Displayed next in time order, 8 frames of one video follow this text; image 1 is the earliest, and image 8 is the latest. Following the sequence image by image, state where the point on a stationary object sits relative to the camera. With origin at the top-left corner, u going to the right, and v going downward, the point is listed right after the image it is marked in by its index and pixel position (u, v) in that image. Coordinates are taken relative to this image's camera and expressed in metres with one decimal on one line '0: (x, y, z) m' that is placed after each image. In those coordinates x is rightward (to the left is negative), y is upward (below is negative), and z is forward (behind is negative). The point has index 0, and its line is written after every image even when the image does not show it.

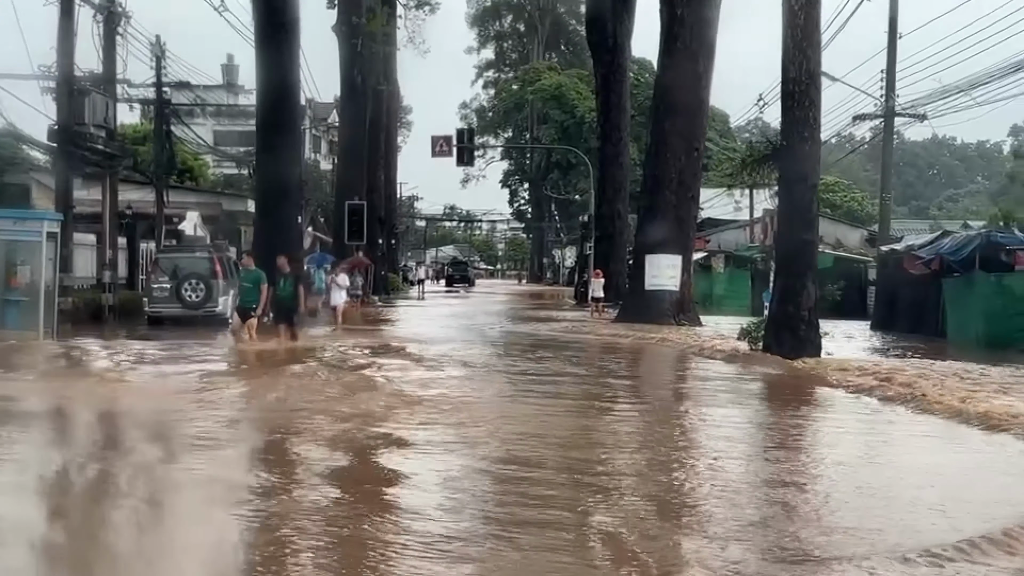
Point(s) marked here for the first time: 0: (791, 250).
0: (+4.4, +0.6, +18.4) m
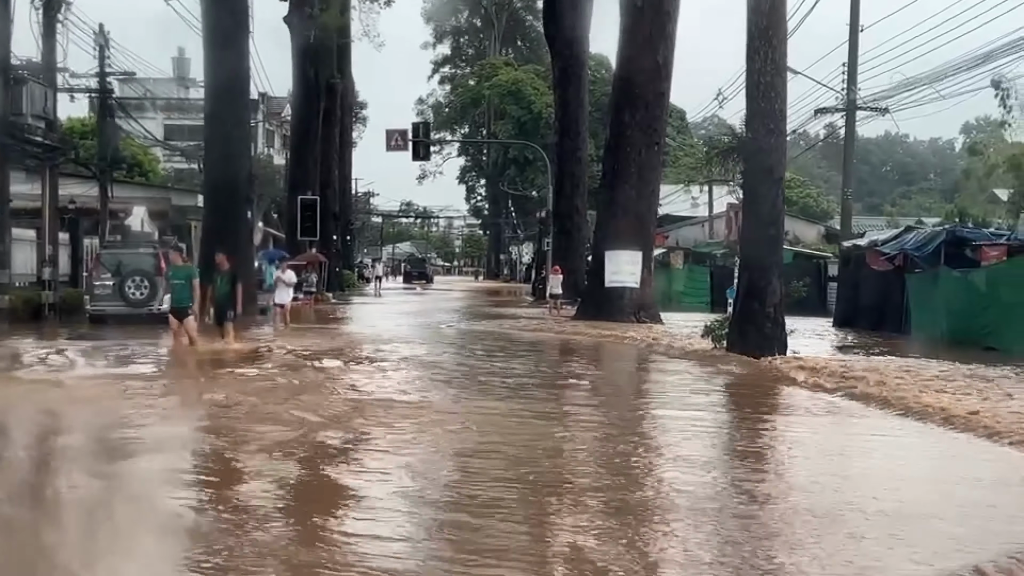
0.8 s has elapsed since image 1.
0: (+3.7, +0.6, +17.9) m
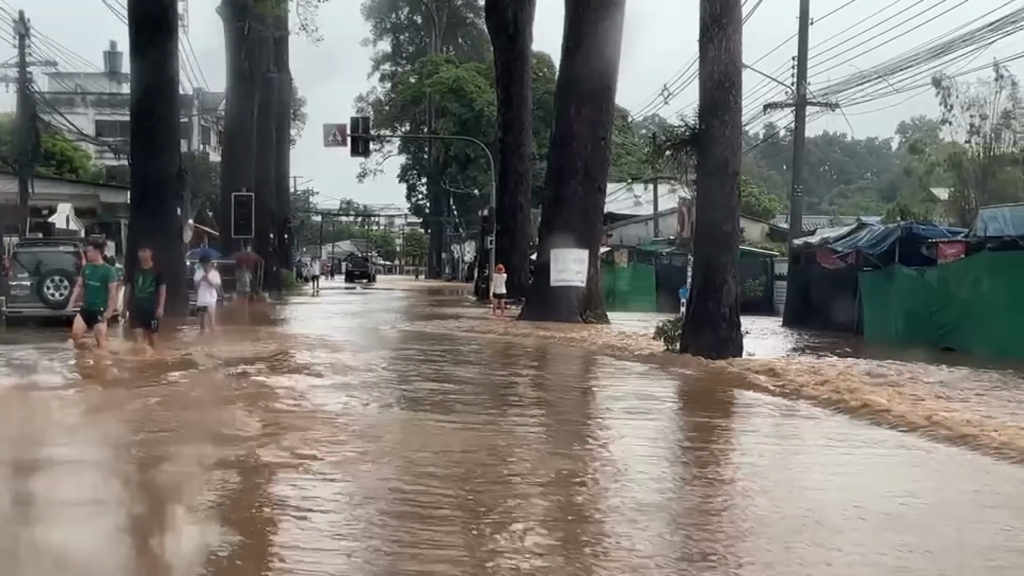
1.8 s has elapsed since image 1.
0: (+2.9, +0.6, +17.1) m
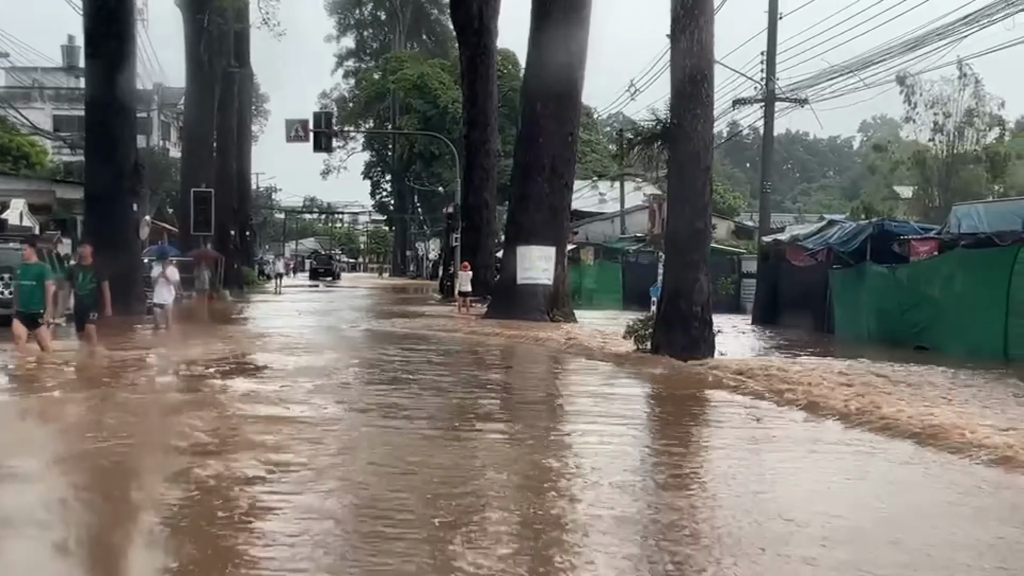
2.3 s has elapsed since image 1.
0: (+2.4, +0.7, +16.7) m
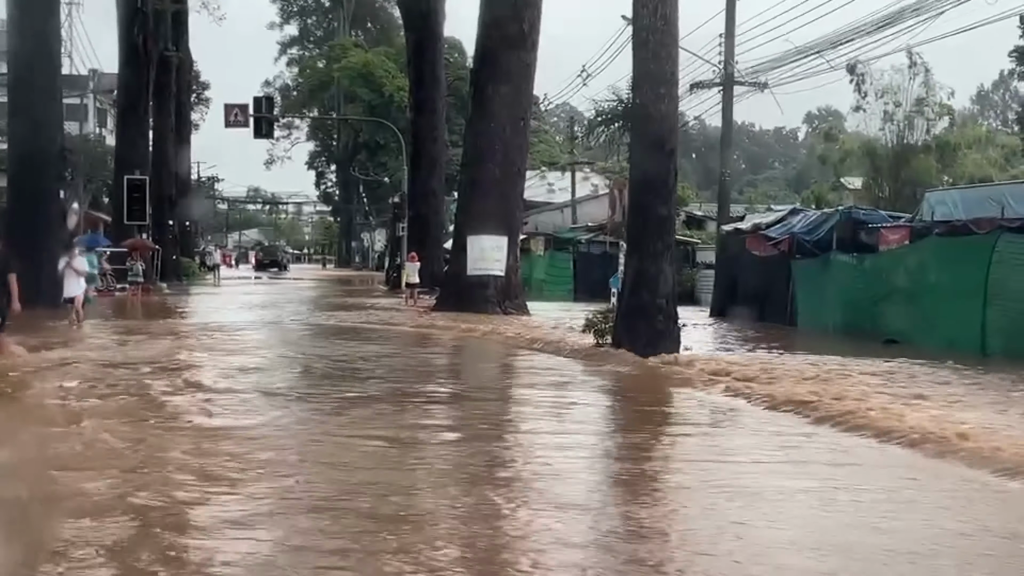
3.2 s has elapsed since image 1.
0: (+1.8, +0.8, +15.7) m
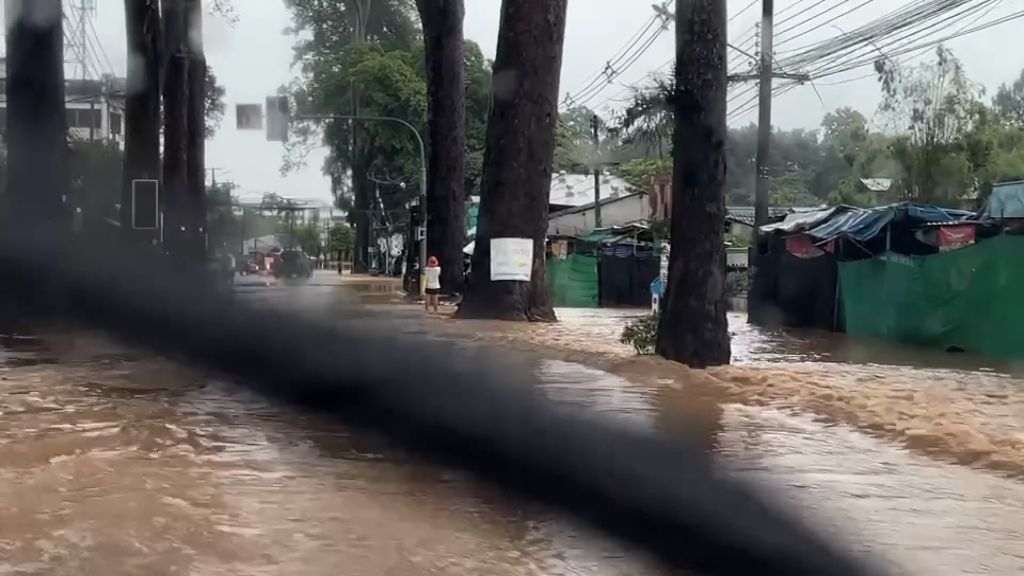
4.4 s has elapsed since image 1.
0: (+2.2, +0.7, +14.3) m
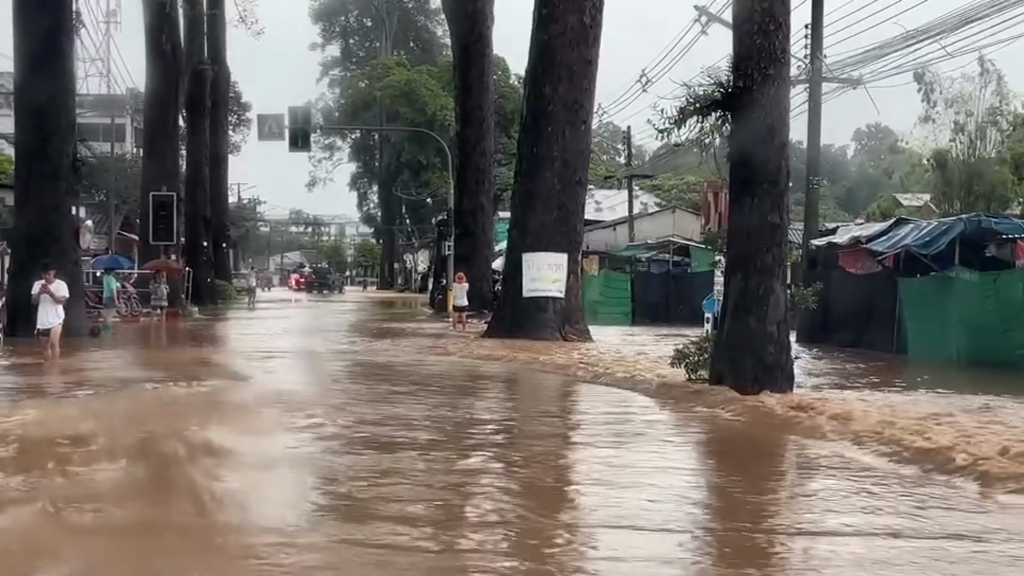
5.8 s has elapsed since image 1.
0: (+2.6, +0.5, +12.9) m
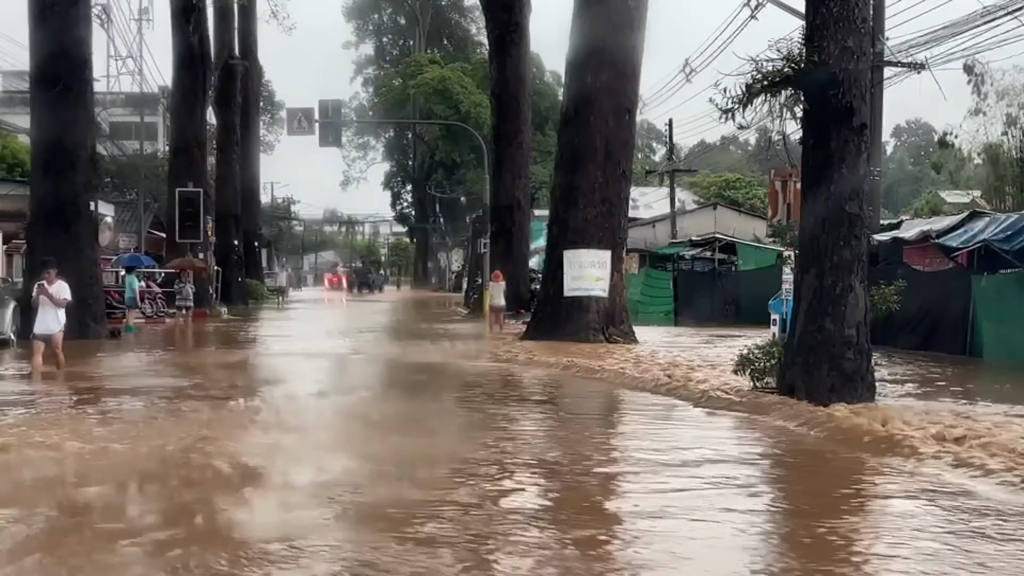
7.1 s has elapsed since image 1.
0: (+3.1, +0.5, +11.5) m
